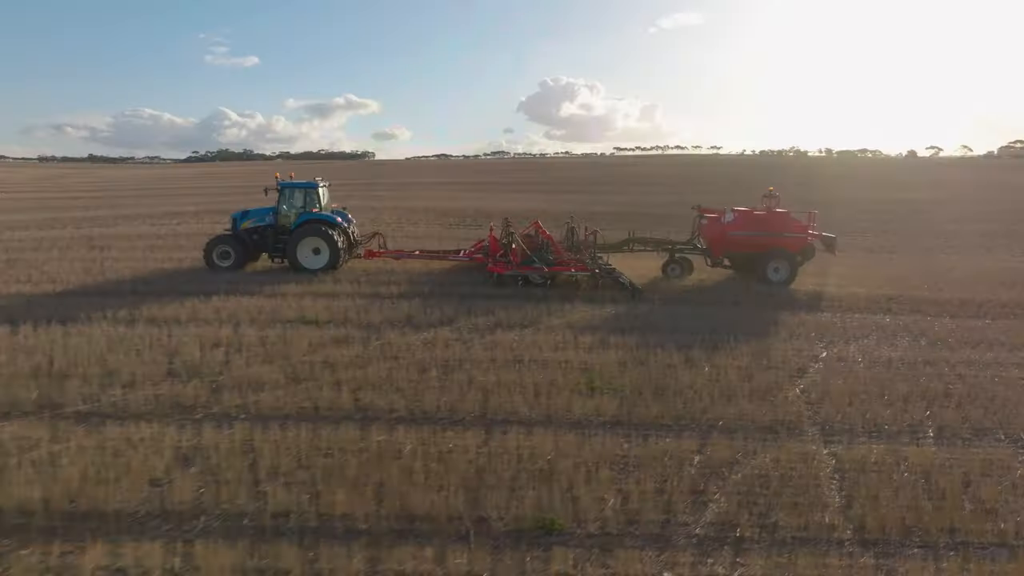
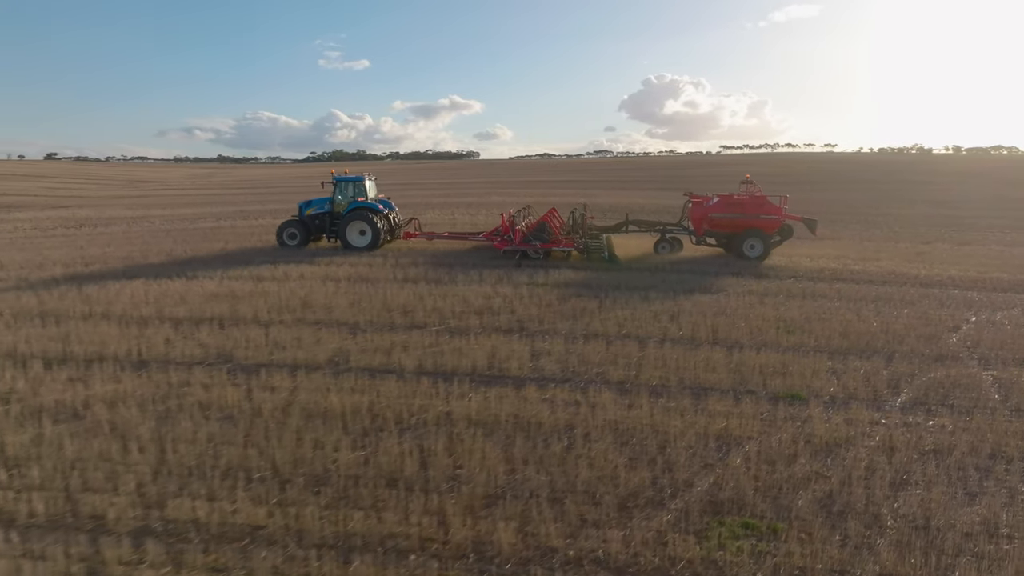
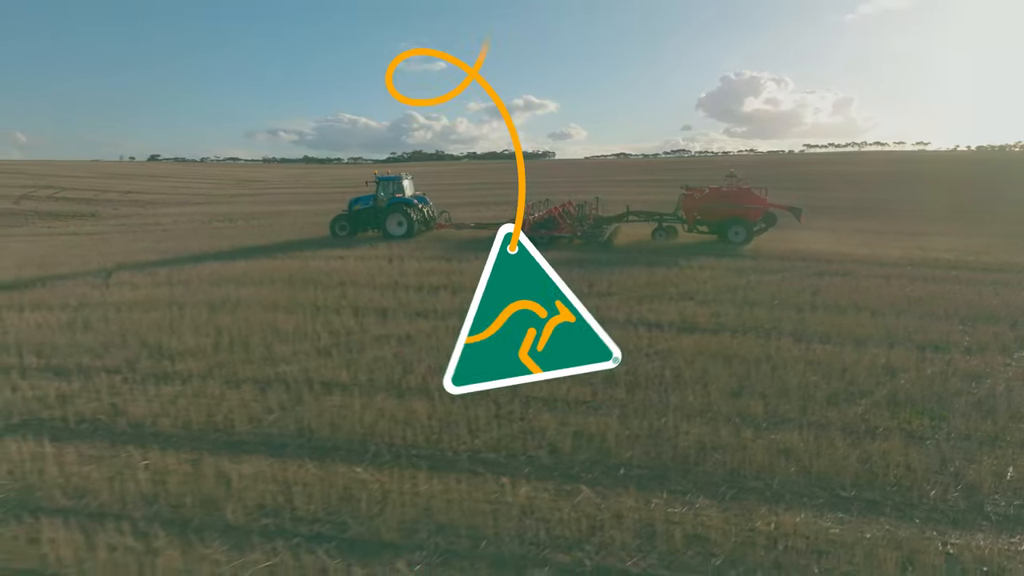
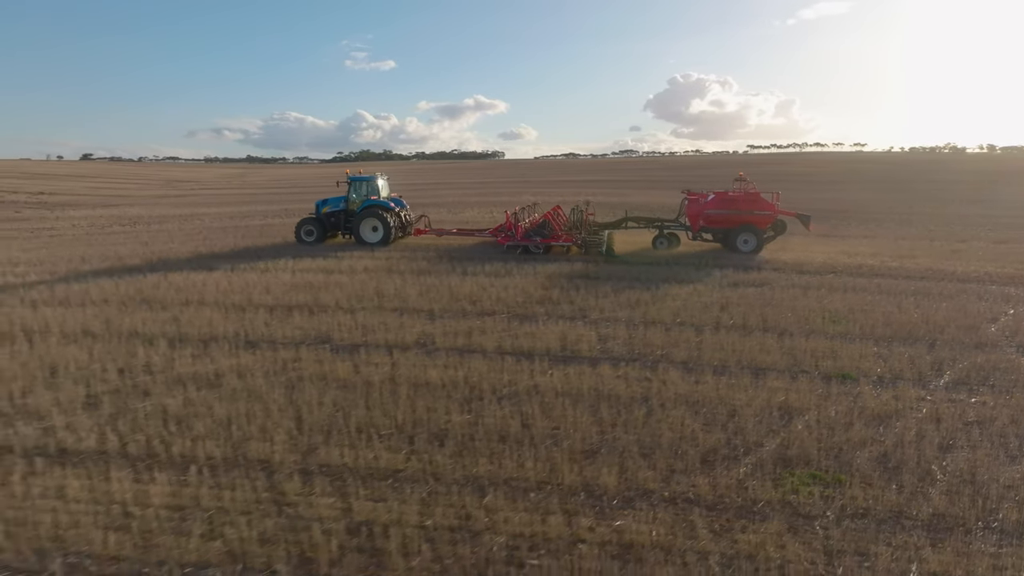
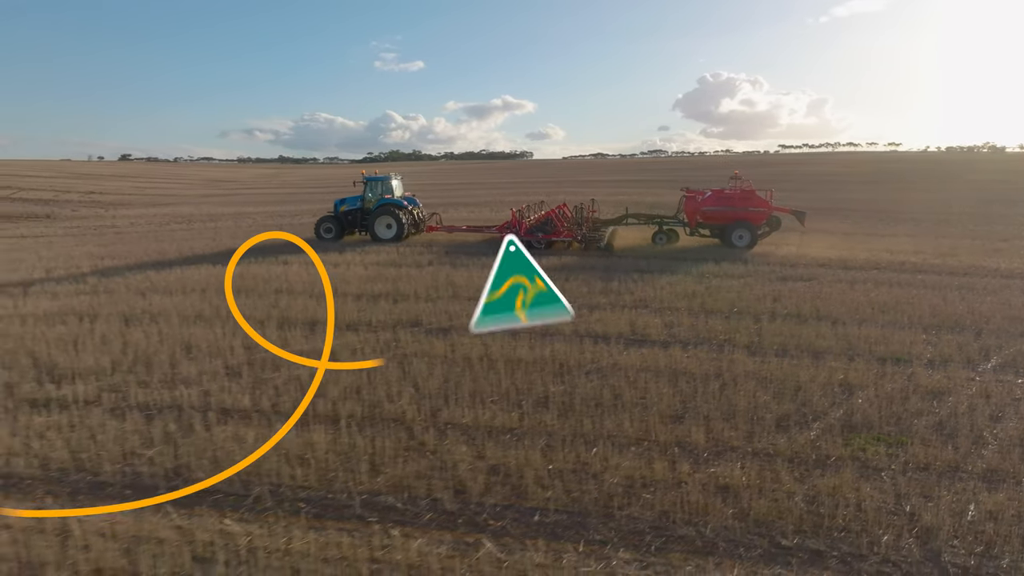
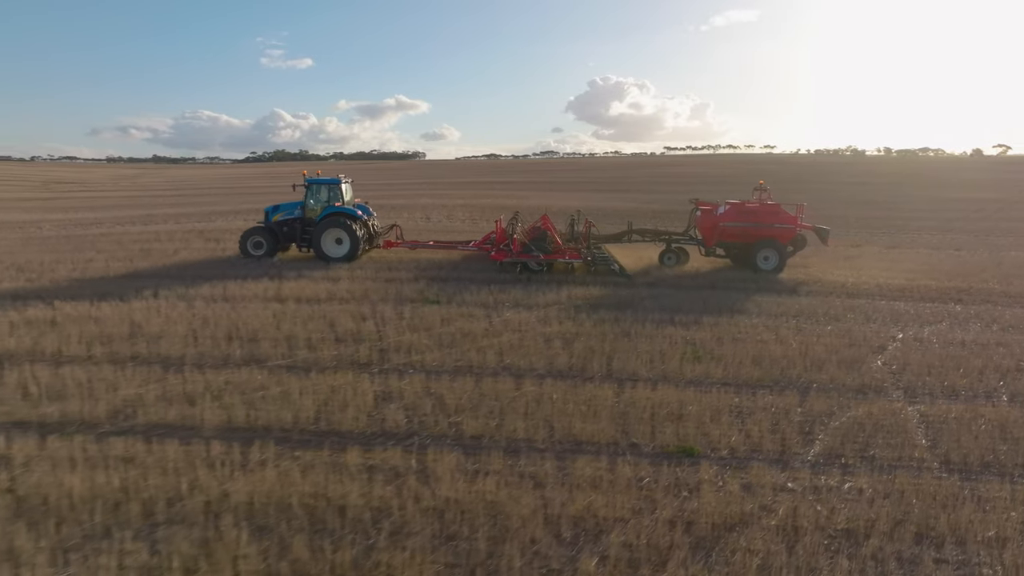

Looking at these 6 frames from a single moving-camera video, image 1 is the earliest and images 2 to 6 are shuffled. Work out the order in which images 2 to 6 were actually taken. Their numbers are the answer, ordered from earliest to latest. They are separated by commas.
6, 2, 4, 5, 3
